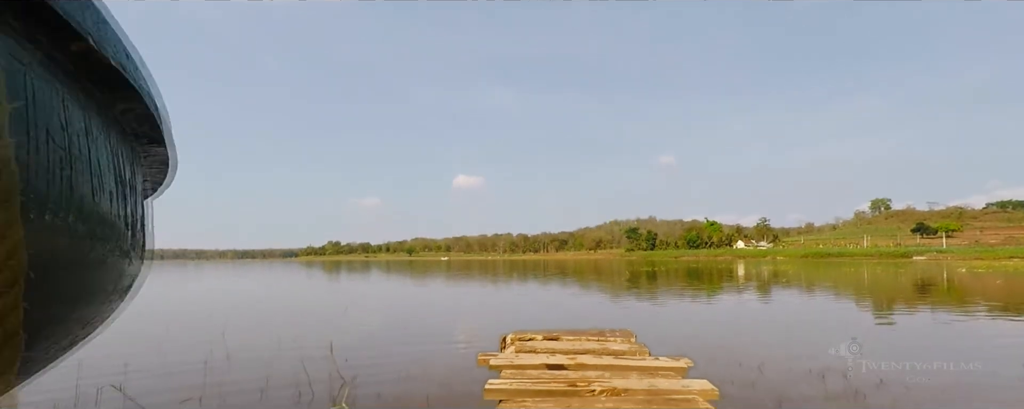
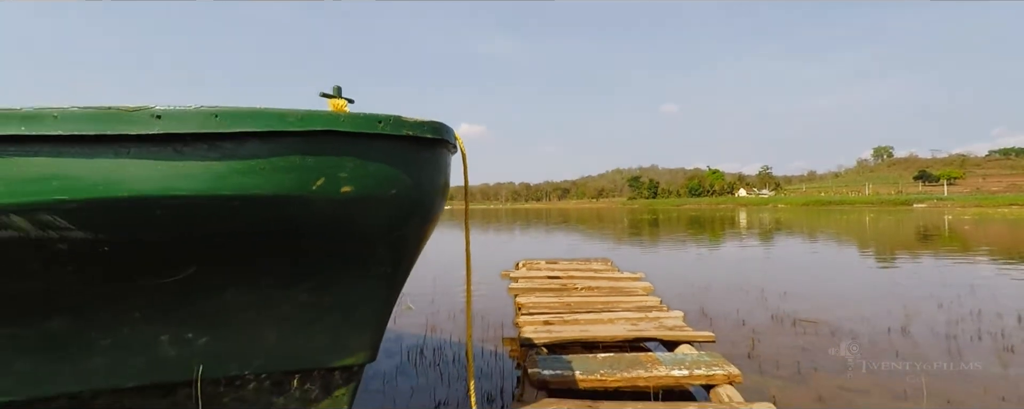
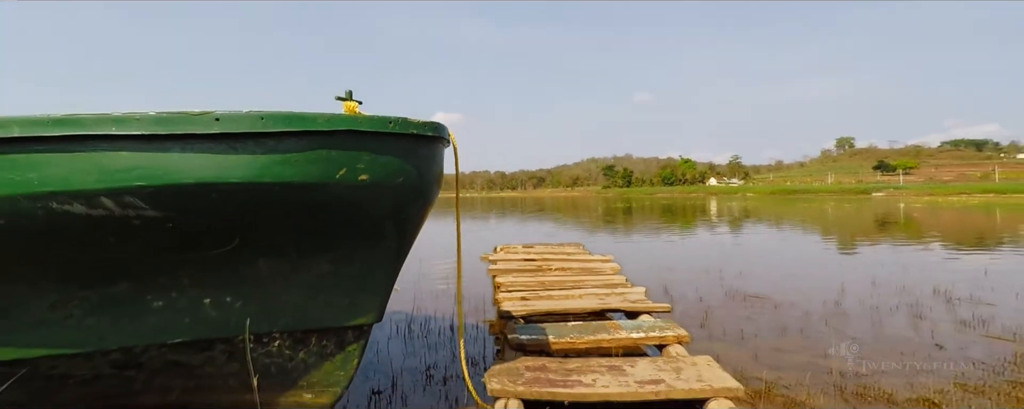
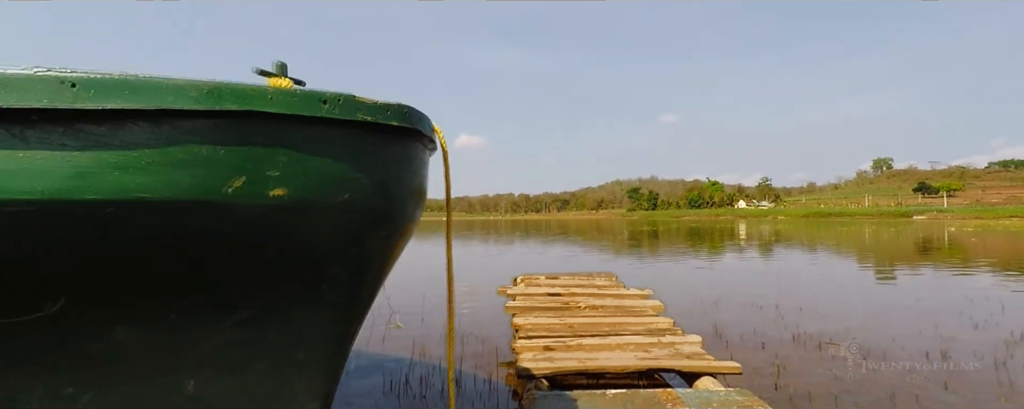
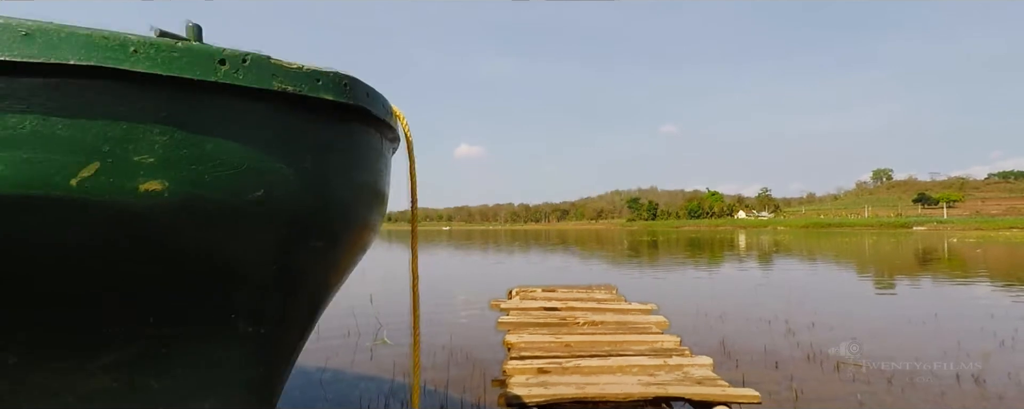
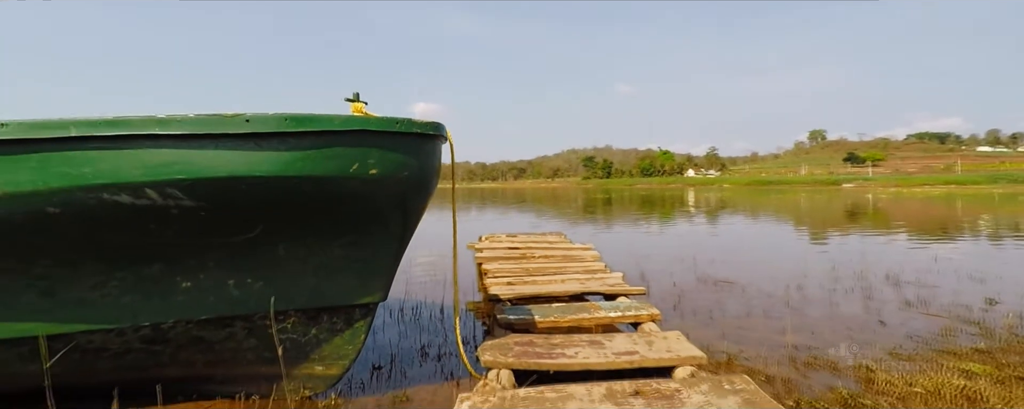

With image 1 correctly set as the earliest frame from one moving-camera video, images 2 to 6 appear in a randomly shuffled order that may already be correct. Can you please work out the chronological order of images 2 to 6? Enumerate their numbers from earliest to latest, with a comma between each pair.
5, 4, 2, 3, 6
